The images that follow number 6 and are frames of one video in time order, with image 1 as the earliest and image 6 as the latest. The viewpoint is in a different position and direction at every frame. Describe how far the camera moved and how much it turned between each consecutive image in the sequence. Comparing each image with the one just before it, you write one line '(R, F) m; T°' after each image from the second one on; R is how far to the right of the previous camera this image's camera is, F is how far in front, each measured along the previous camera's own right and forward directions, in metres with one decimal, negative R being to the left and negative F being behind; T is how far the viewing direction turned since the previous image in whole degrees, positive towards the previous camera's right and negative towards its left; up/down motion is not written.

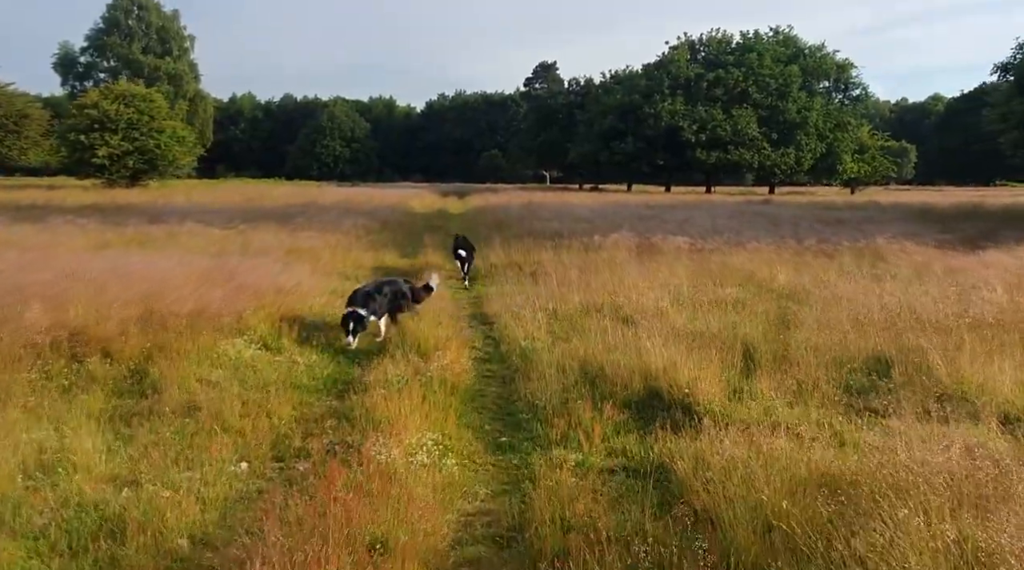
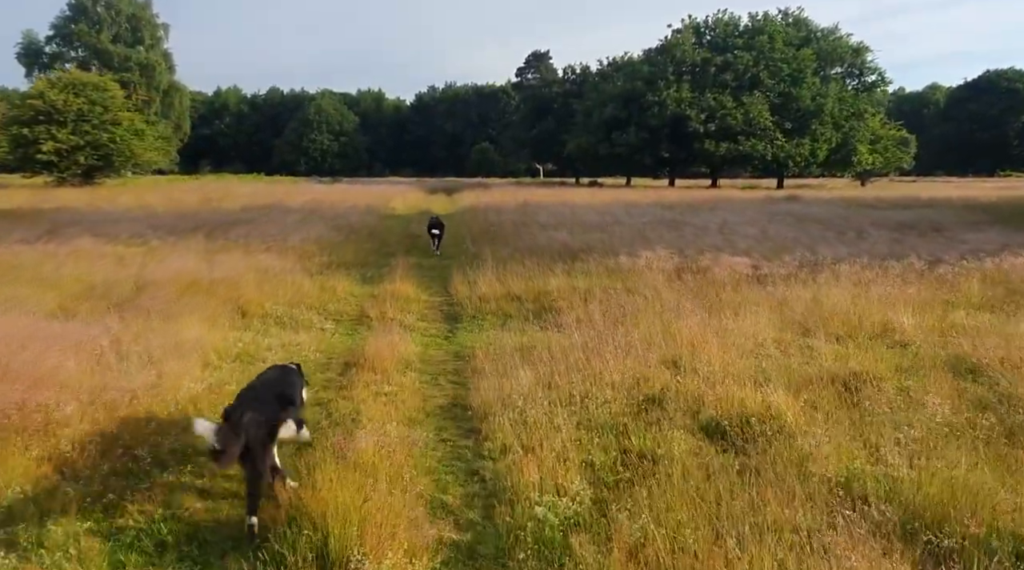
(-0.1, +5.8) m; 0°
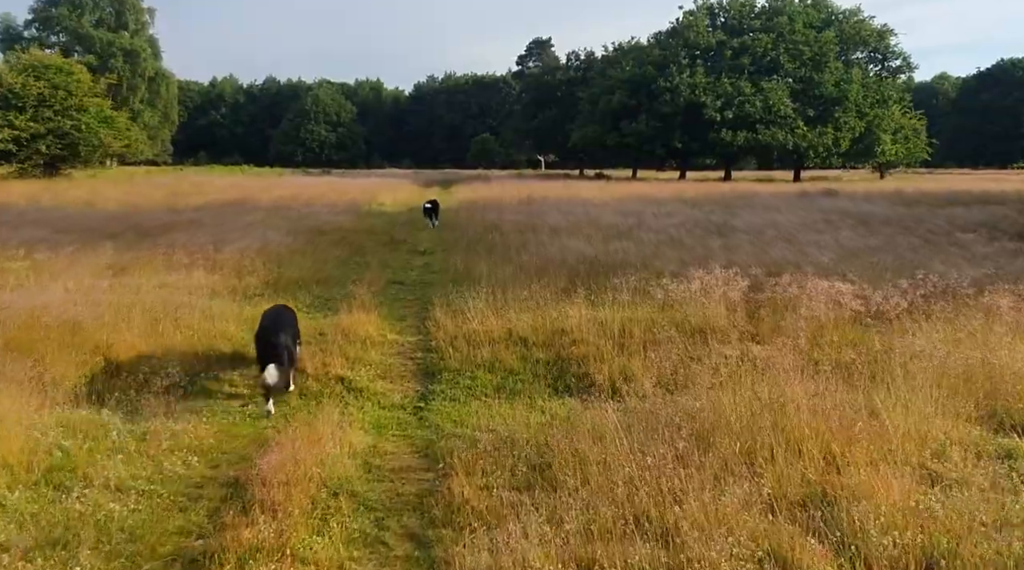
(0.0, +4.6) m; 0°
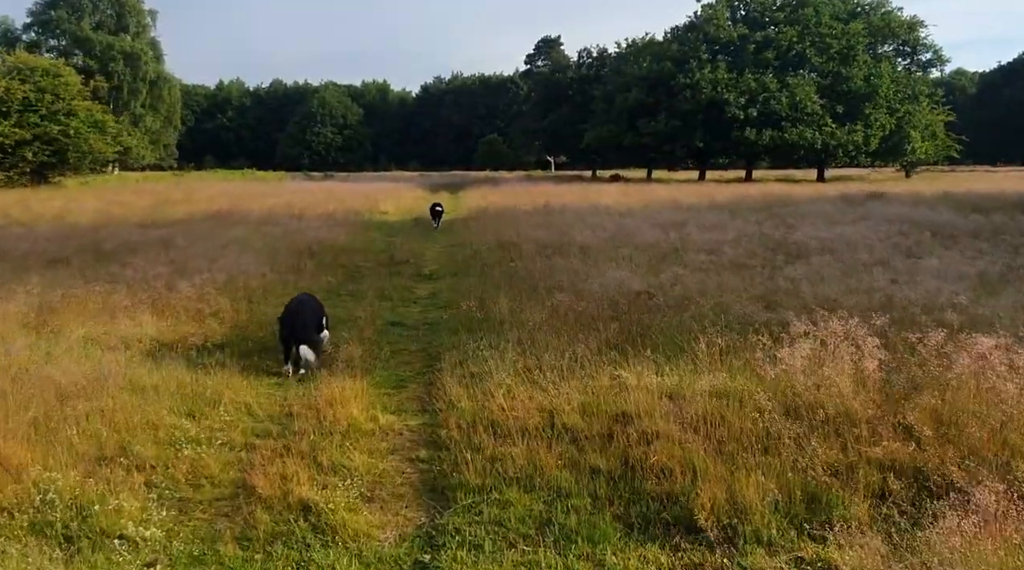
(-0.3, +3.2) m; -1°
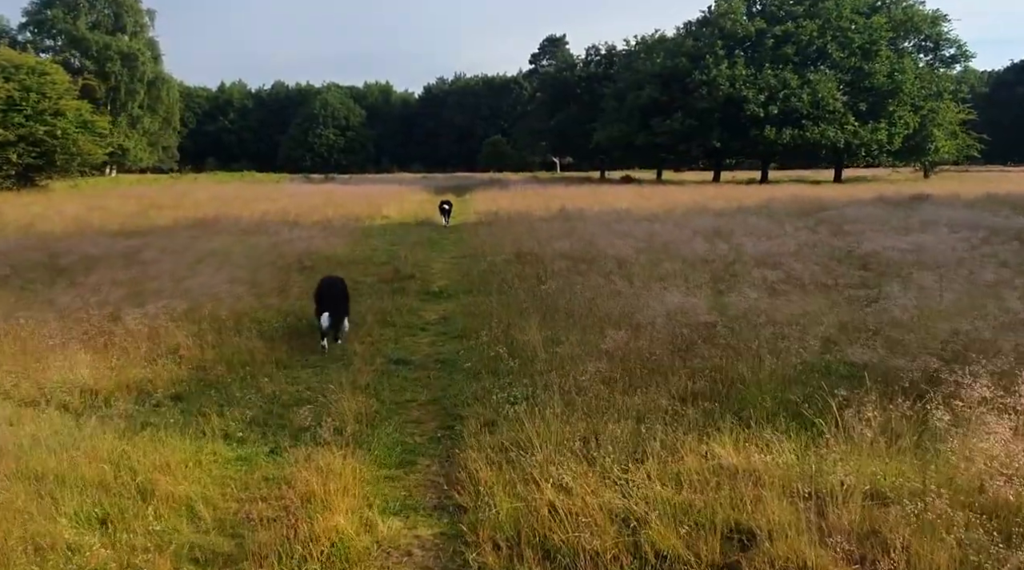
(-0.3, +2.6) m; 0°
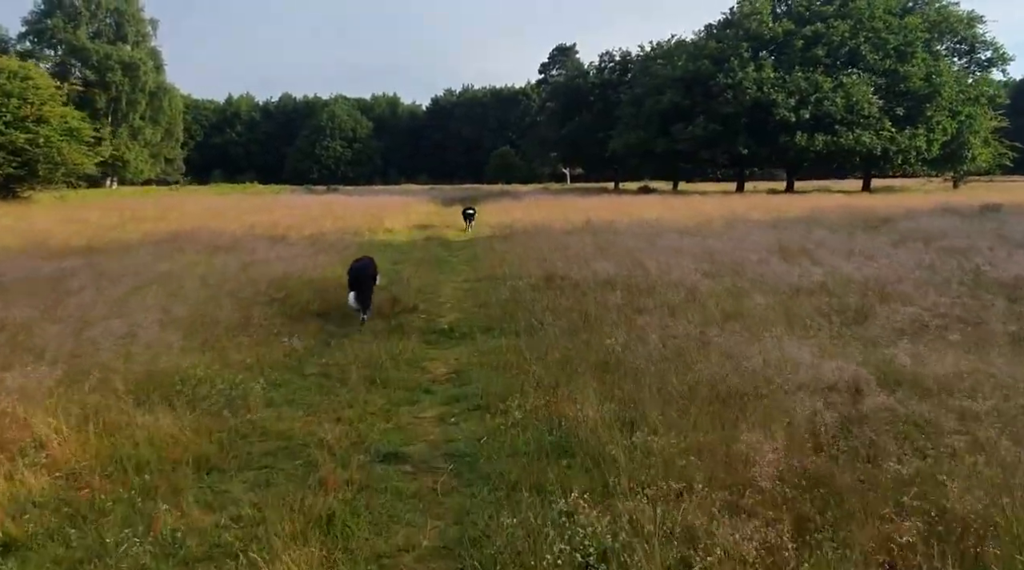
(-0.3, +3.6) m; 0°
